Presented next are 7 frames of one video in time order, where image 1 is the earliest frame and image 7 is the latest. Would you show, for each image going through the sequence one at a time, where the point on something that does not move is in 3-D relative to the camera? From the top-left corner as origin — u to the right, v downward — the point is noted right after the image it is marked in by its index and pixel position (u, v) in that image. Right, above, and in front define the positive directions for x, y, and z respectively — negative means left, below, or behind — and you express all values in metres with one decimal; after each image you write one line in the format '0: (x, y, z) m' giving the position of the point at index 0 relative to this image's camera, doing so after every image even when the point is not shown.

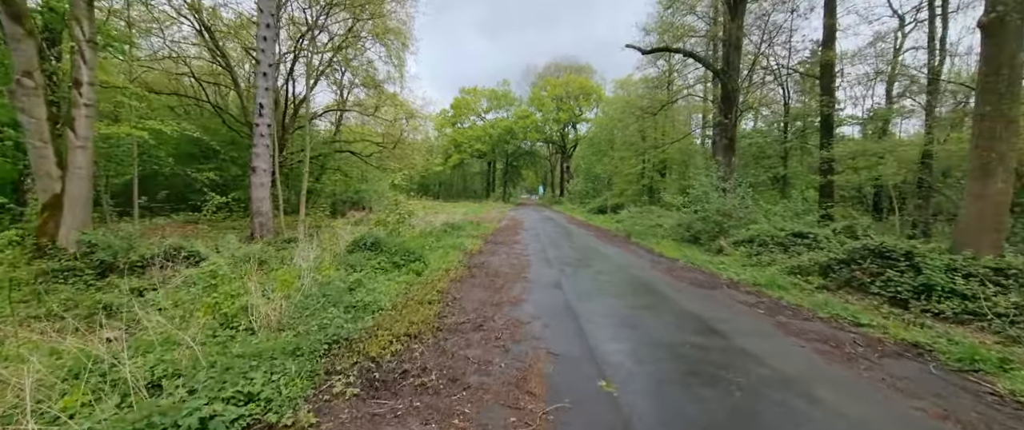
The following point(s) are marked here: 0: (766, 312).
0: (+3.3, -1.3, +5.3) m
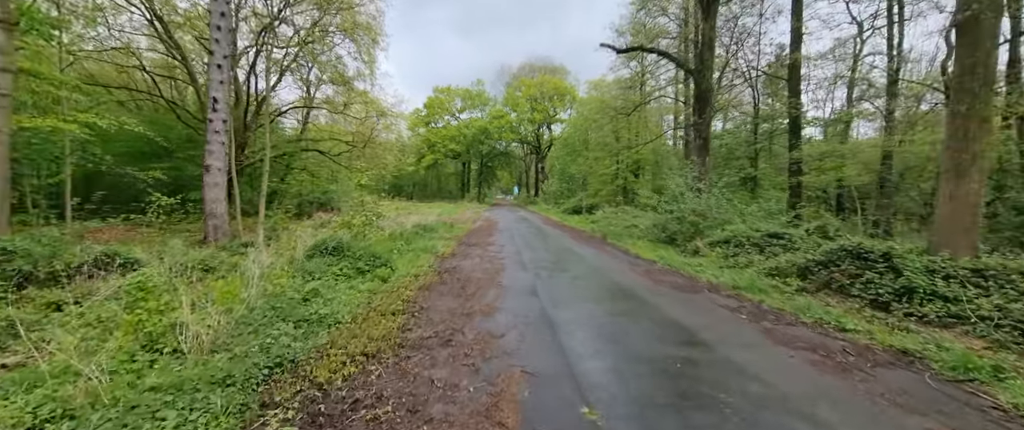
0: (+3.0, -1.3, +5.1) m
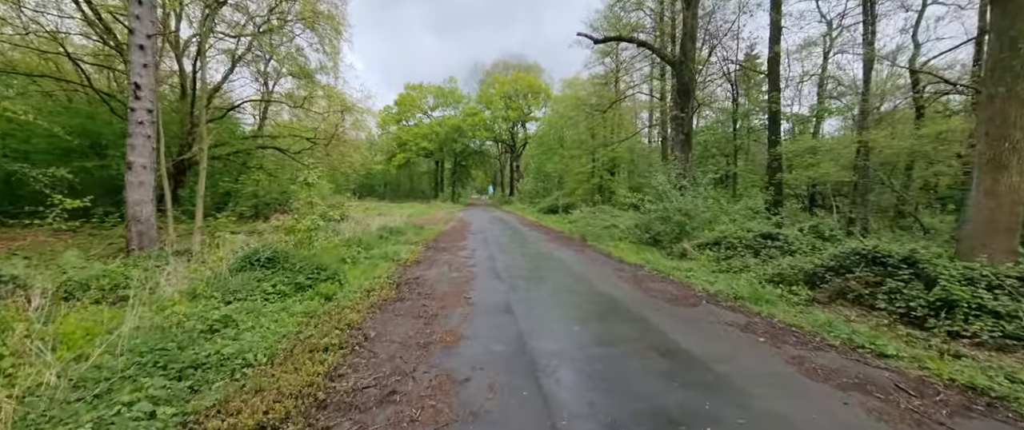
0: (+2.7, -1.3, +4.3) m
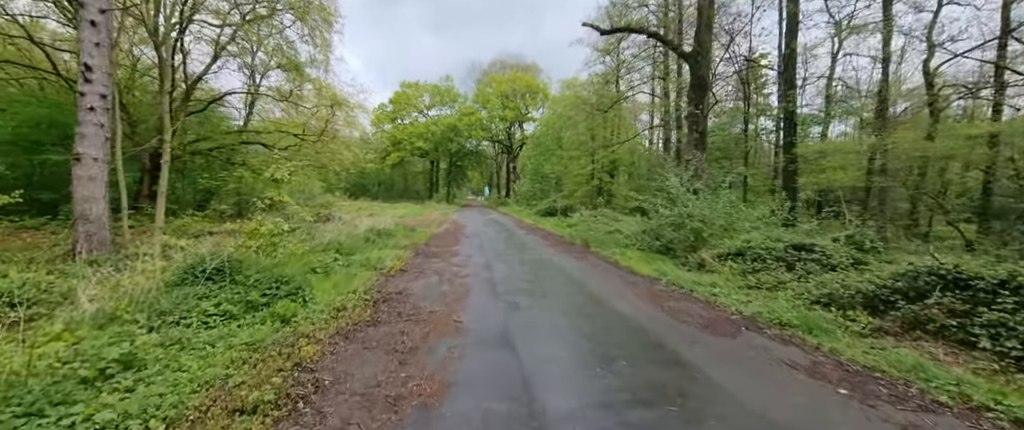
0: (+2.7, -1.4, +3.2) m
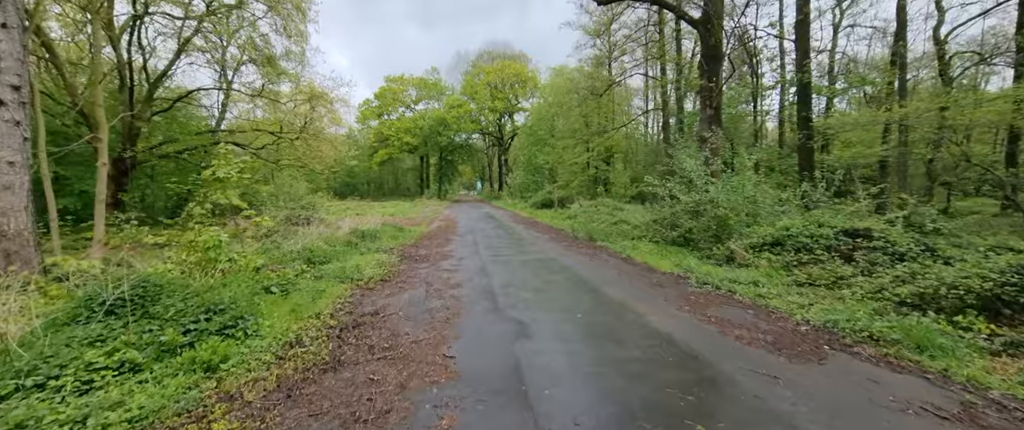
0: (+2.8, -1.3, +2.0) m
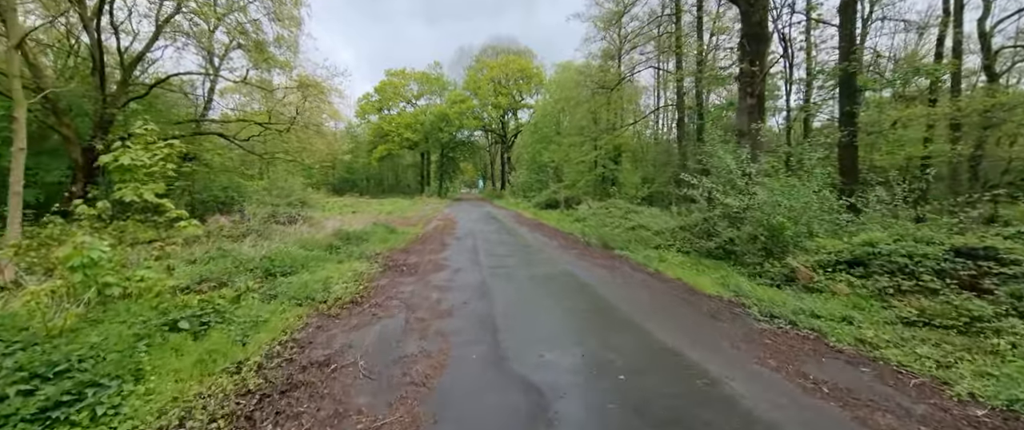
0: (+2.9, -1.4, +0.5) m
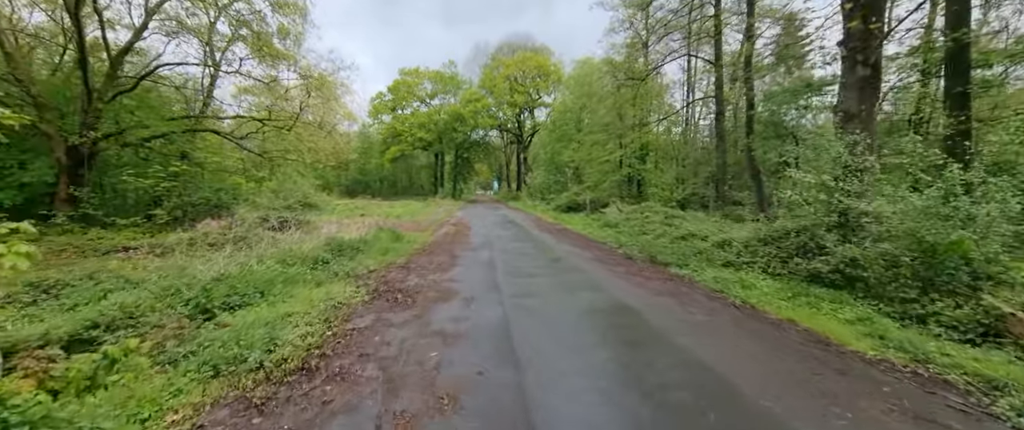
0: (+3.1, -1.5, -1.7) m
